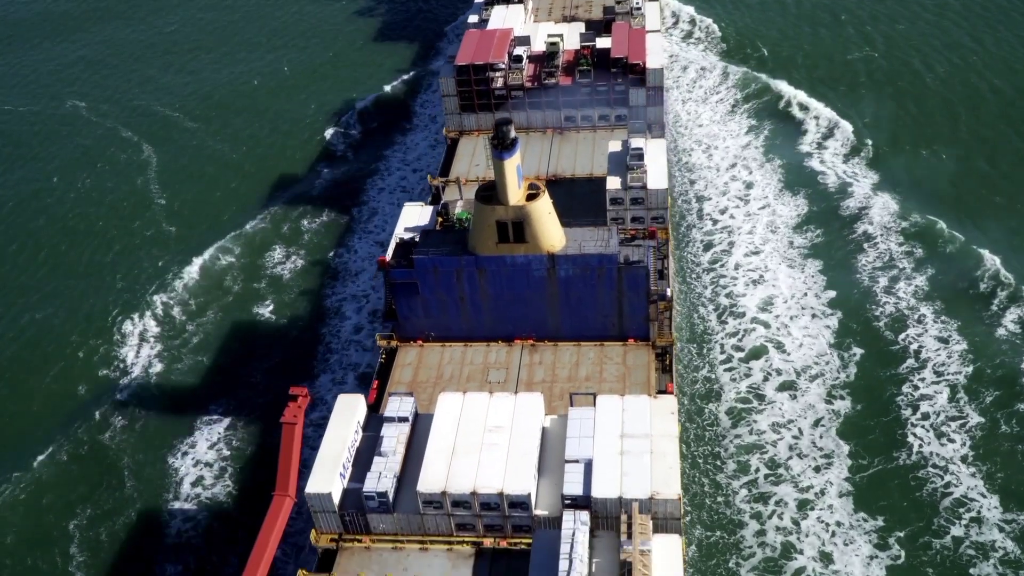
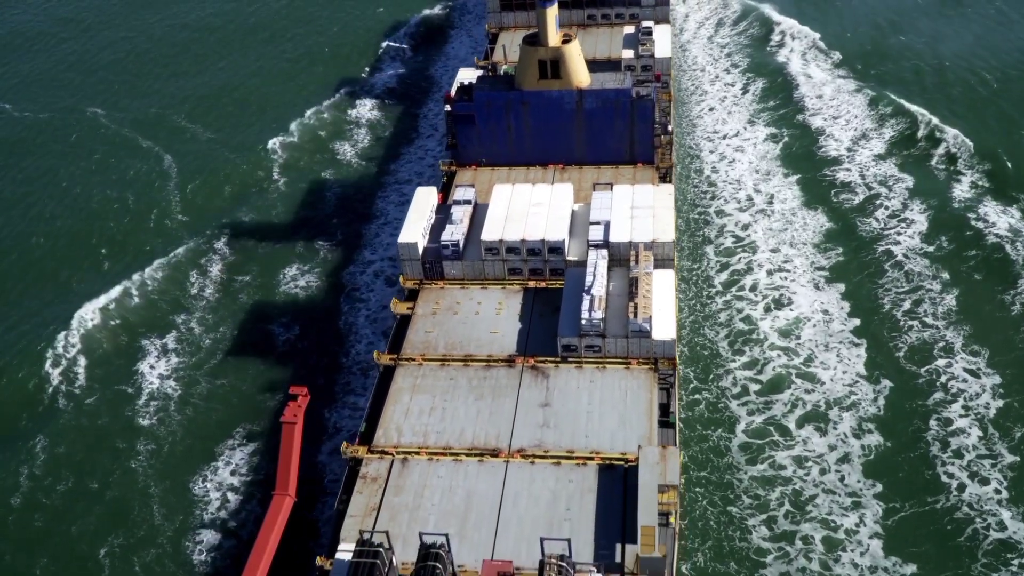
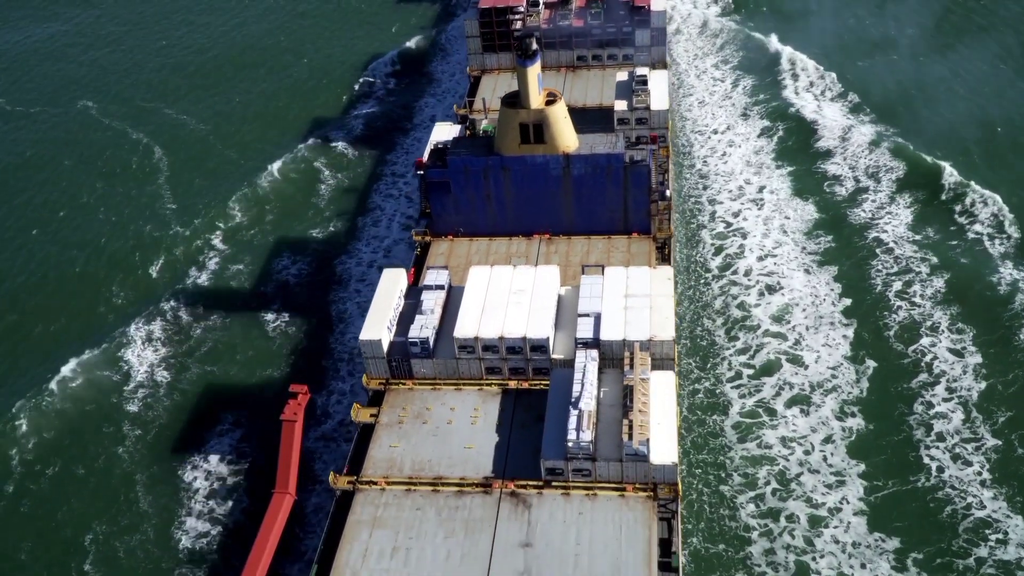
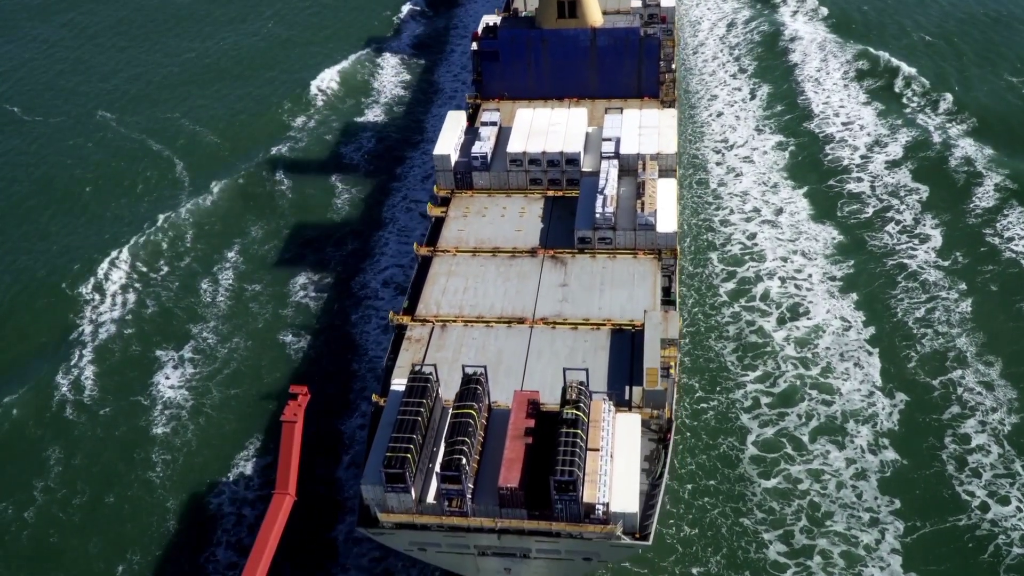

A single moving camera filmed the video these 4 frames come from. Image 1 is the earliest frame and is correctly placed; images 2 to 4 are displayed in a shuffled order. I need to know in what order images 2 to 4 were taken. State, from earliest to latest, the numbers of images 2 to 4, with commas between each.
3, 2, 4
